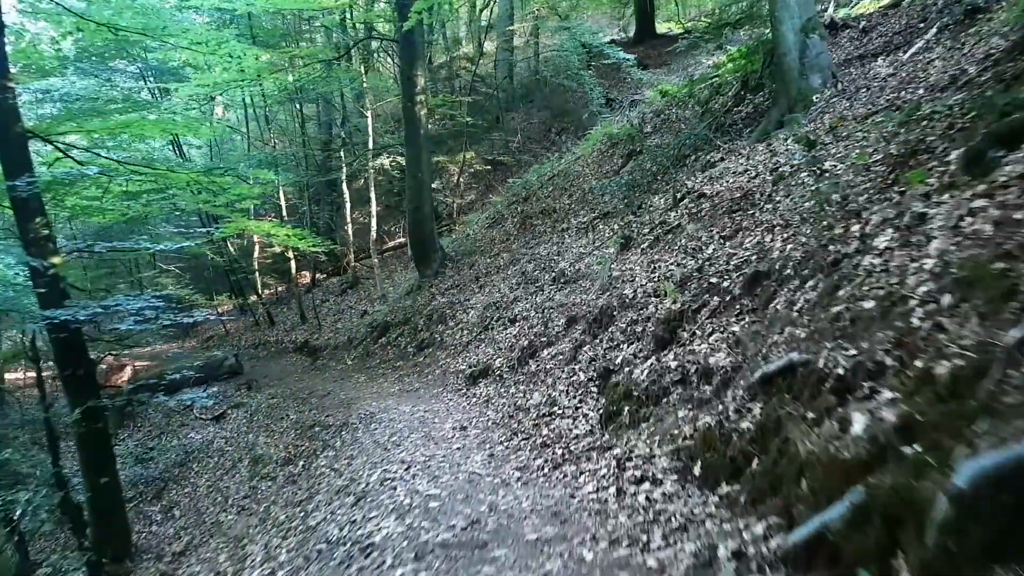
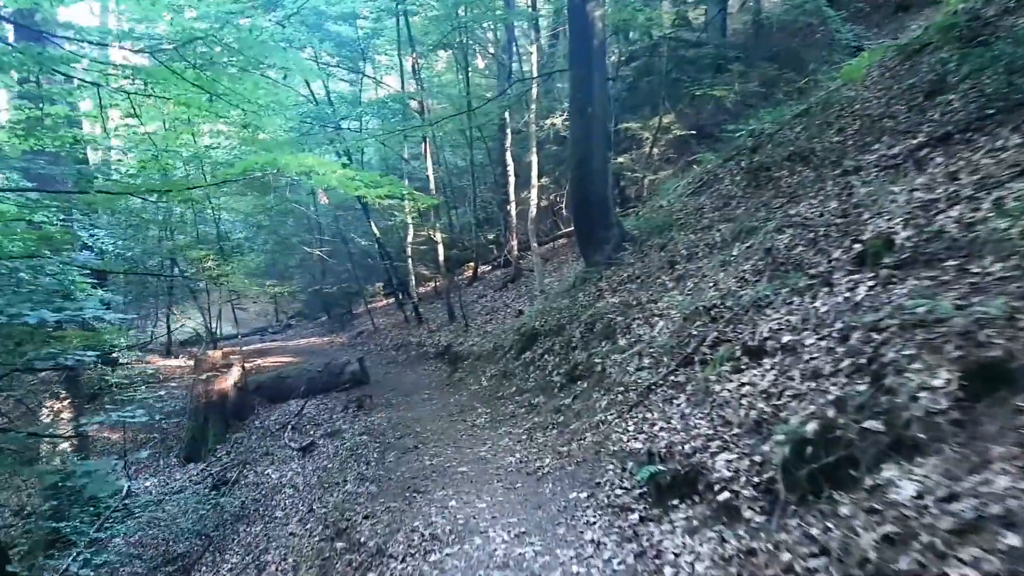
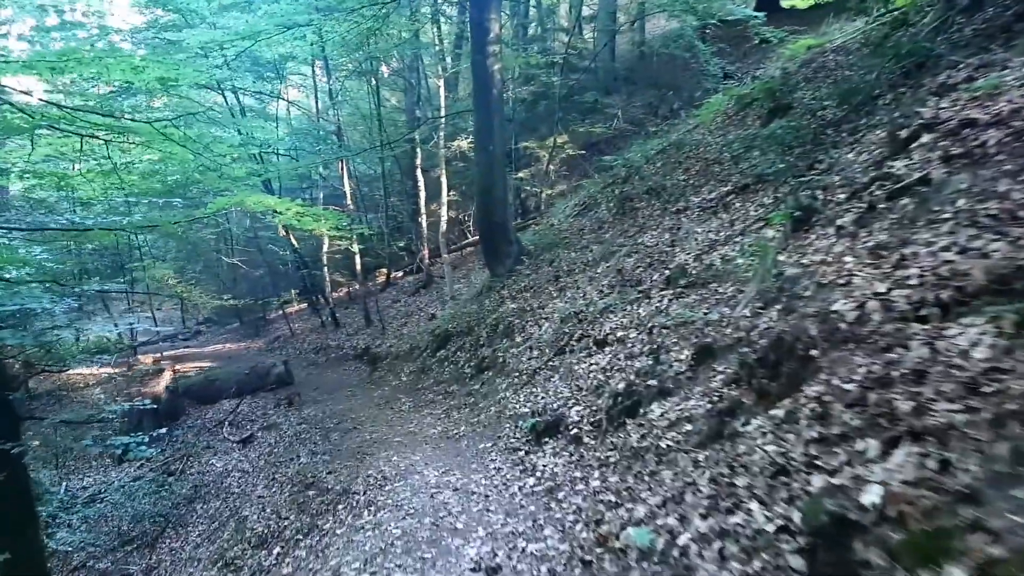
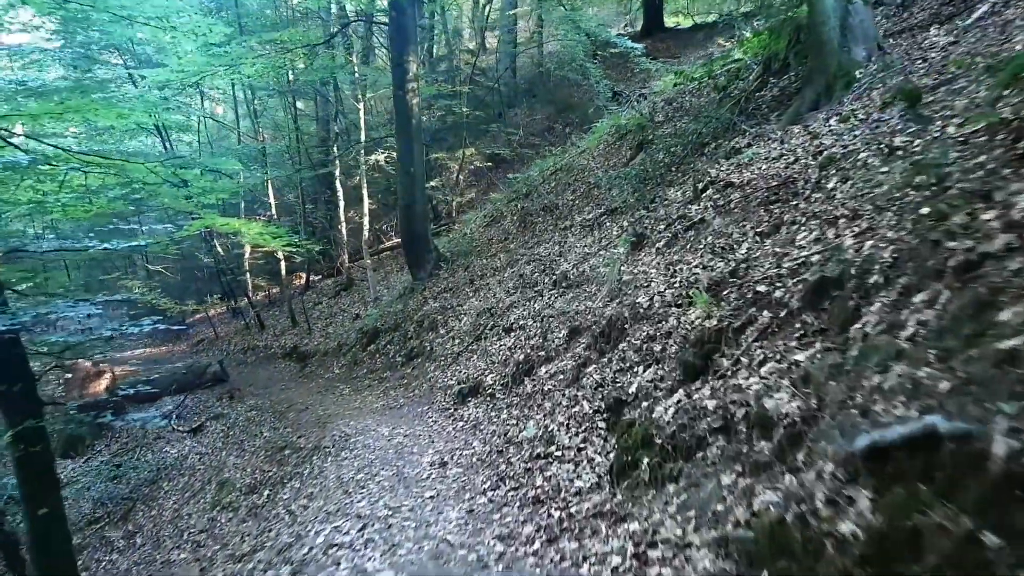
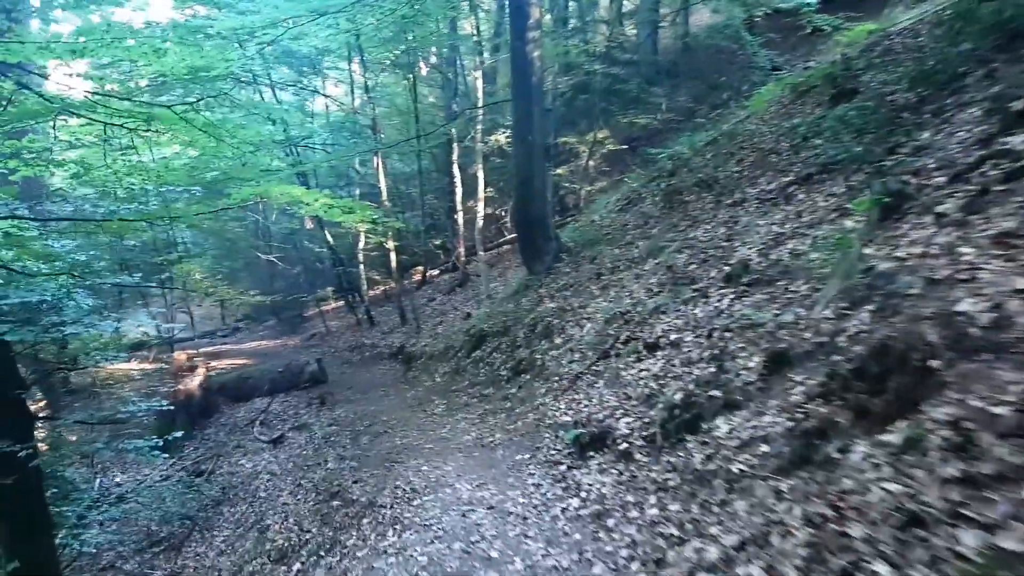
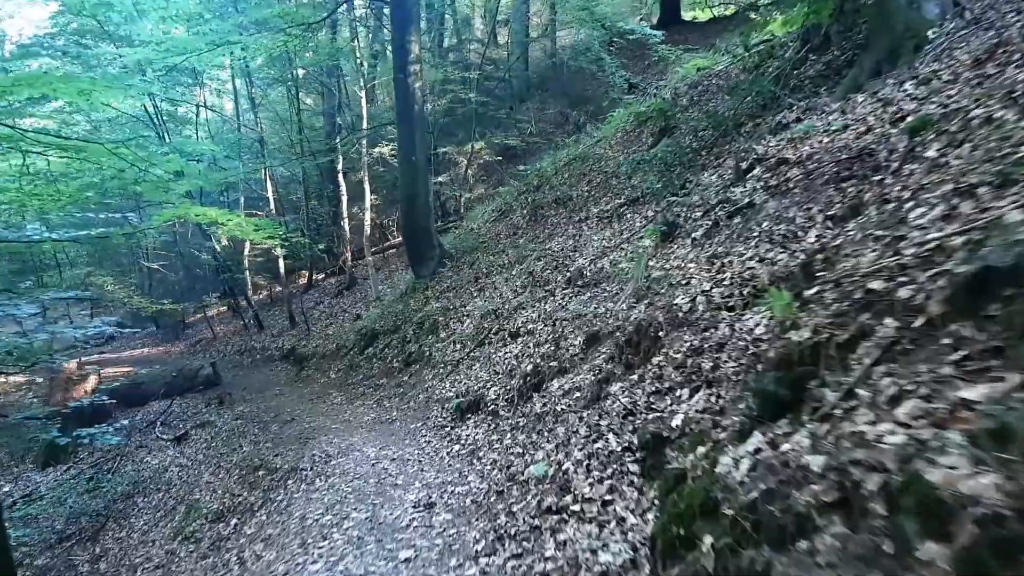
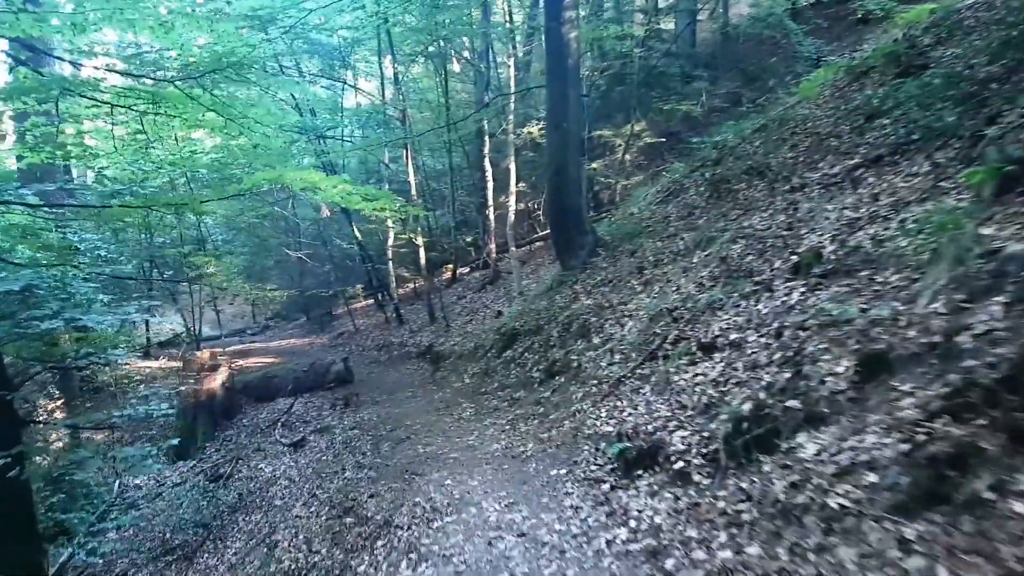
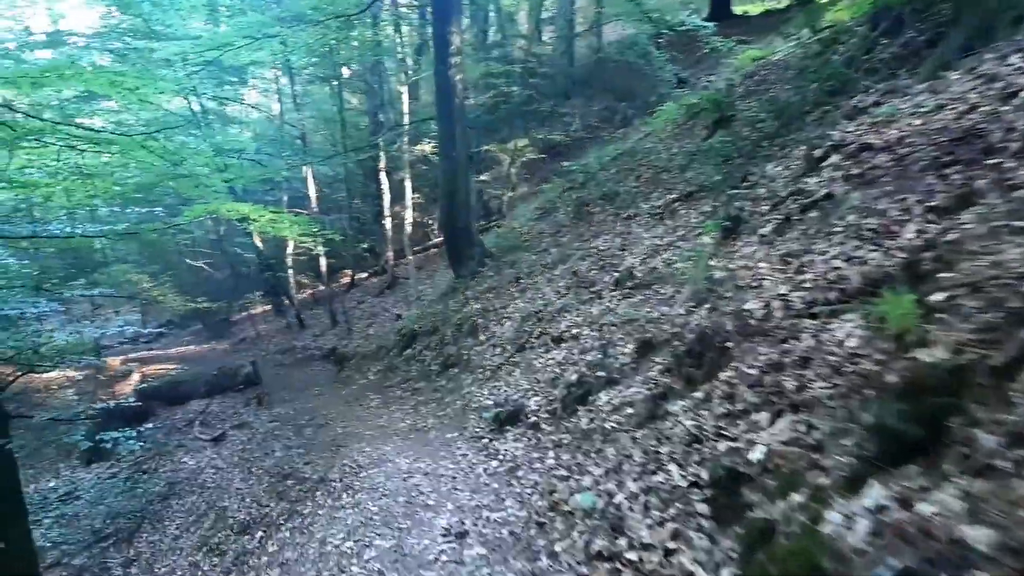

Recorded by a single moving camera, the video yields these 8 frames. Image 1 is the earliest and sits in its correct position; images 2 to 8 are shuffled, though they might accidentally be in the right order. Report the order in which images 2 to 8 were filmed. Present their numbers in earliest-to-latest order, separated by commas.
4, 6, 8, 3, 5, 7, 2
